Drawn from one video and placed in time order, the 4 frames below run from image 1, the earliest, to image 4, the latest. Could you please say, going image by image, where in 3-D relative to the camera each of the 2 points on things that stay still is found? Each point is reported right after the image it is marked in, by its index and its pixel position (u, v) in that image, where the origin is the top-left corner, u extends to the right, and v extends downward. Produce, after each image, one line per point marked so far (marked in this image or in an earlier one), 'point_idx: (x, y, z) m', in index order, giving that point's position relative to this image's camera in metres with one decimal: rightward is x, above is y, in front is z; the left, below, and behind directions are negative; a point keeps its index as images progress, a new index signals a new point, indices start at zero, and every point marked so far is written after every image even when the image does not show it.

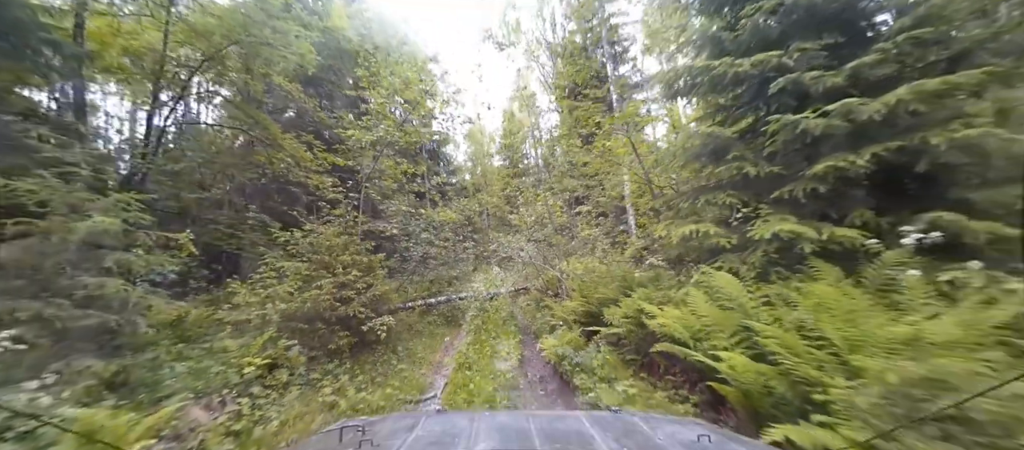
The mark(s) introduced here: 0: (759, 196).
0: (+3.0, +0.3, +4.0) m
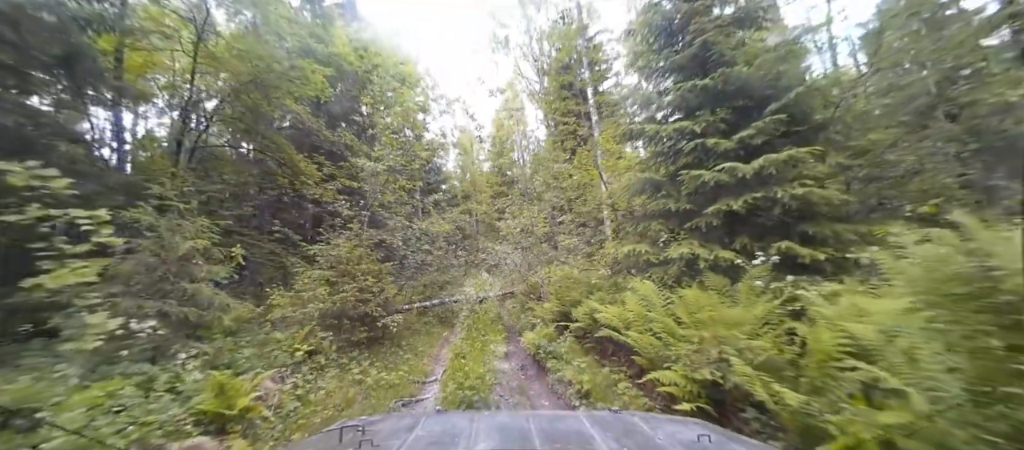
0: (+2.8, 0.0, +5.4) m
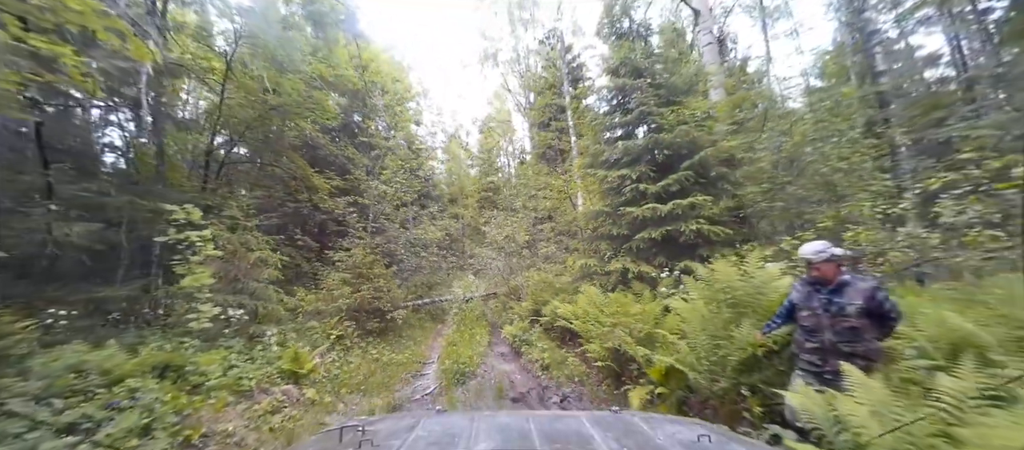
0: (+2.4, -0.4, +7.2) m
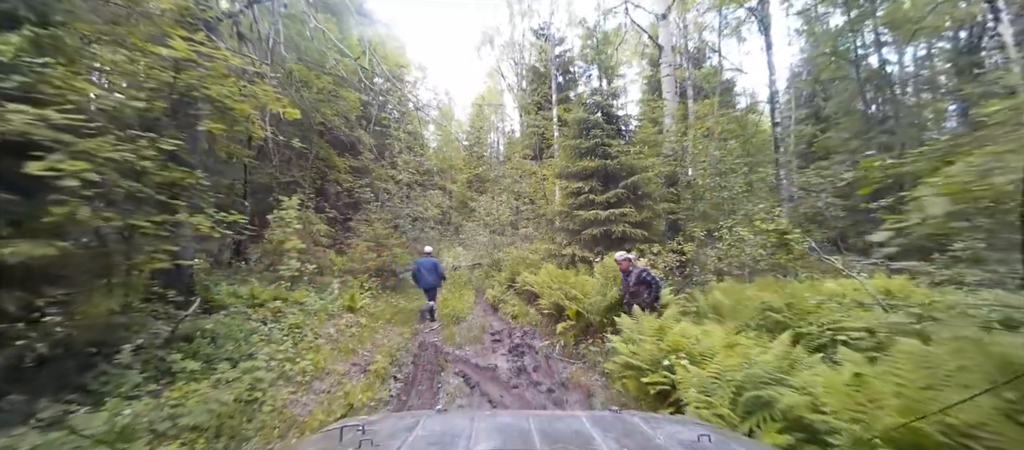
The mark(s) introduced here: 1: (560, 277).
0: (+2.0, -0.3, +10.0) m
1: (+1.3, -1.3, +8.3) m
